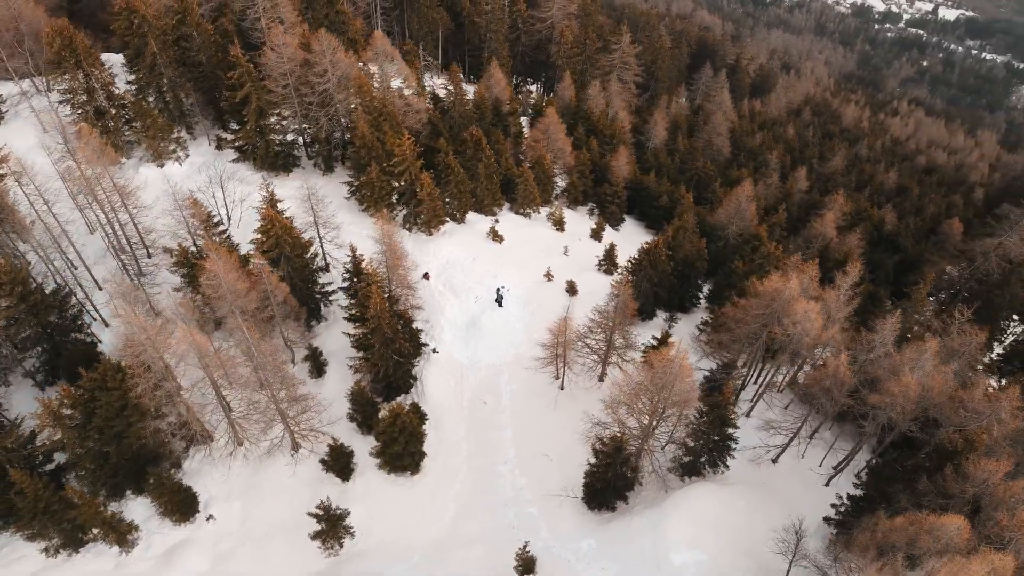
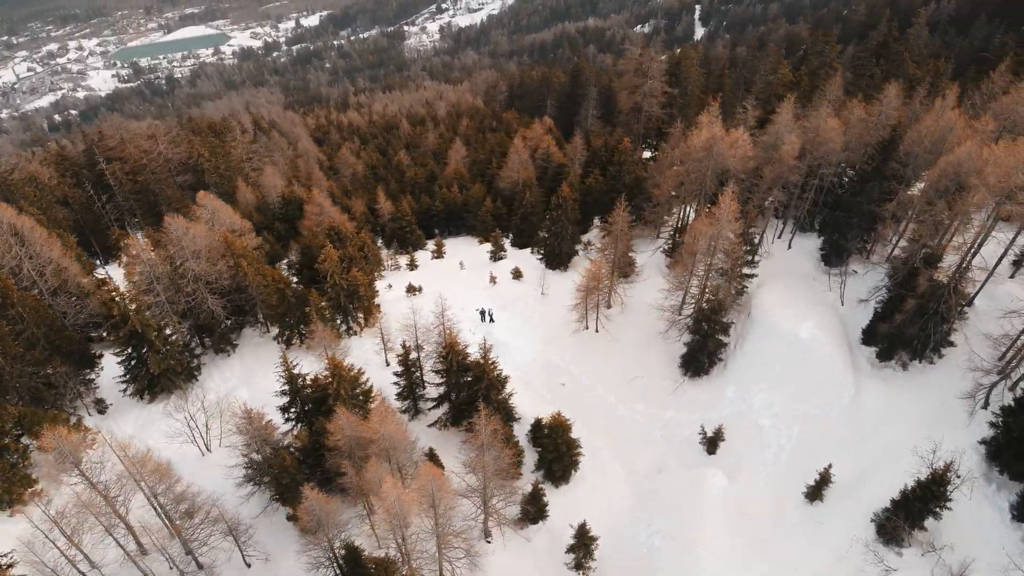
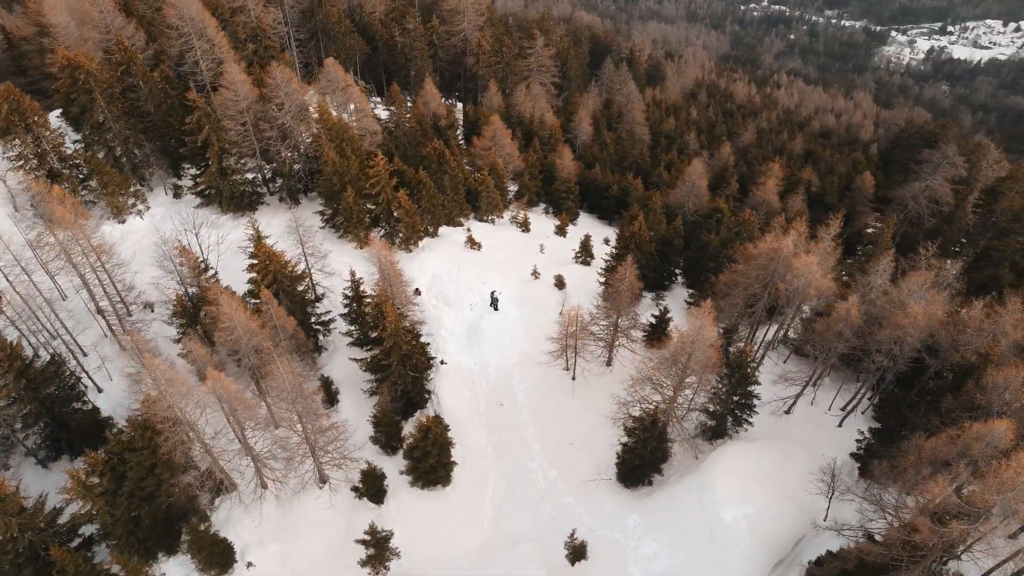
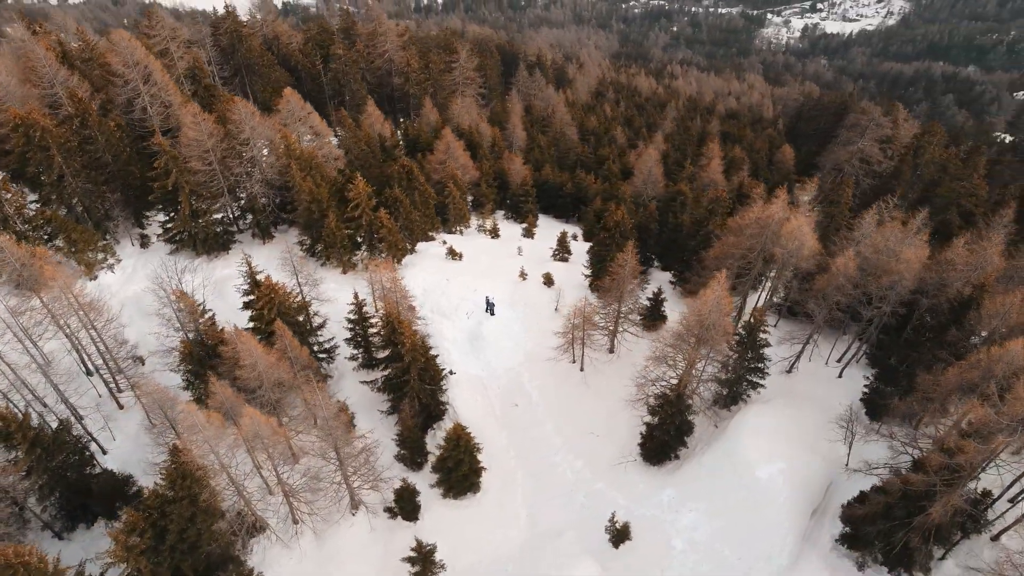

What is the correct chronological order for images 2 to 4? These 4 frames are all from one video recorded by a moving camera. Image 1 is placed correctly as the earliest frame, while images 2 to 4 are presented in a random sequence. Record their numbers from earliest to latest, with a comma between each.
3, 4, 2
